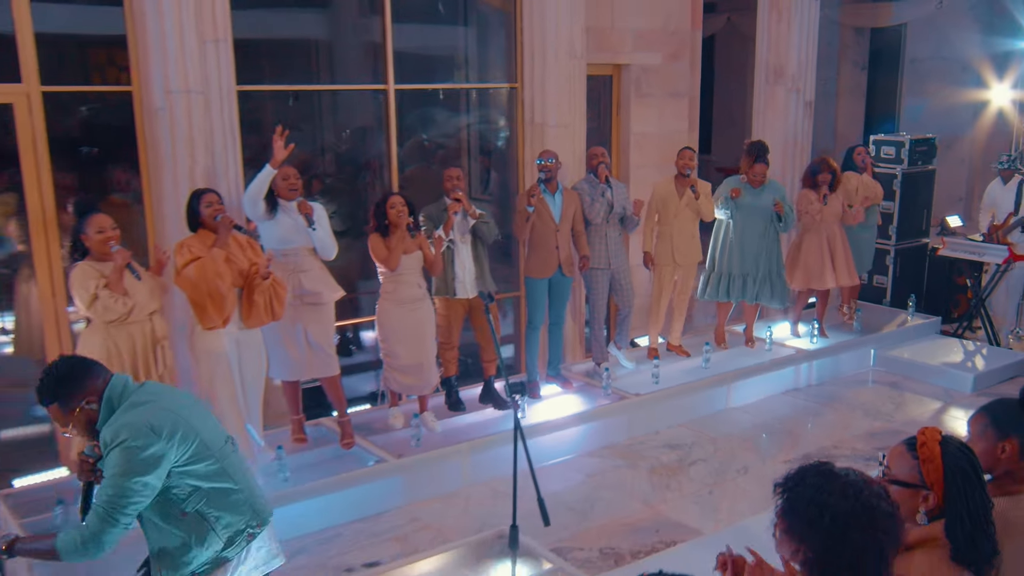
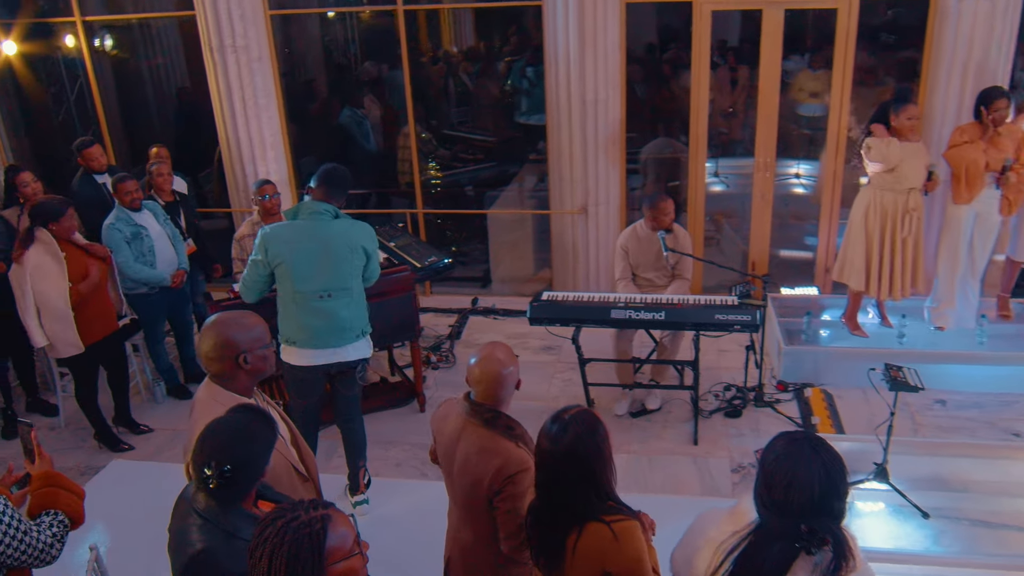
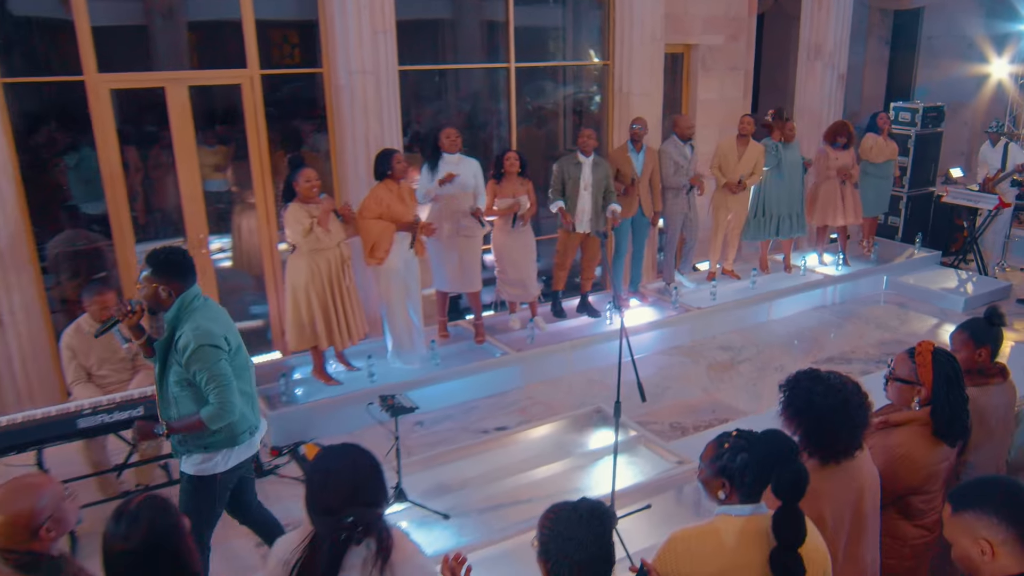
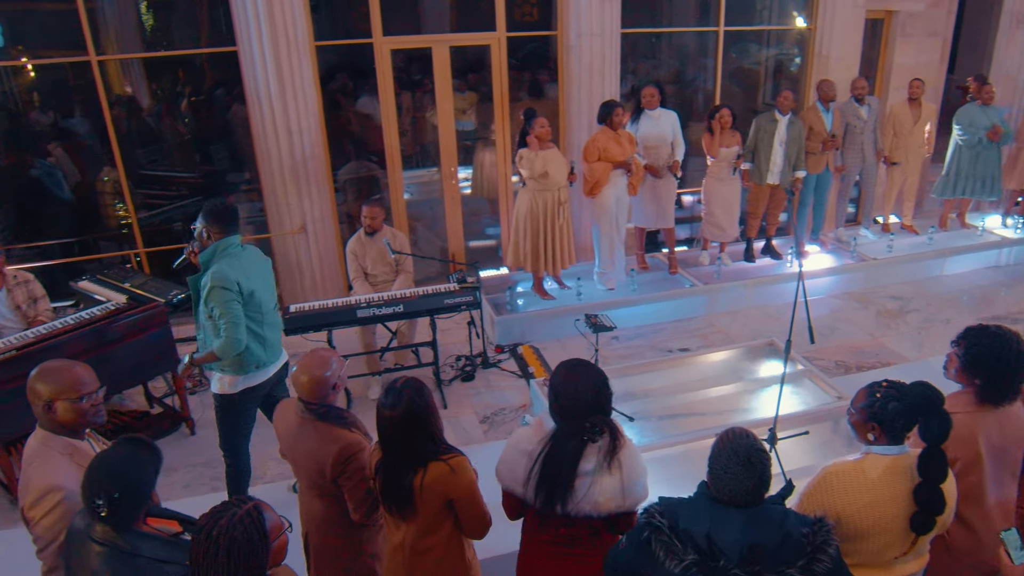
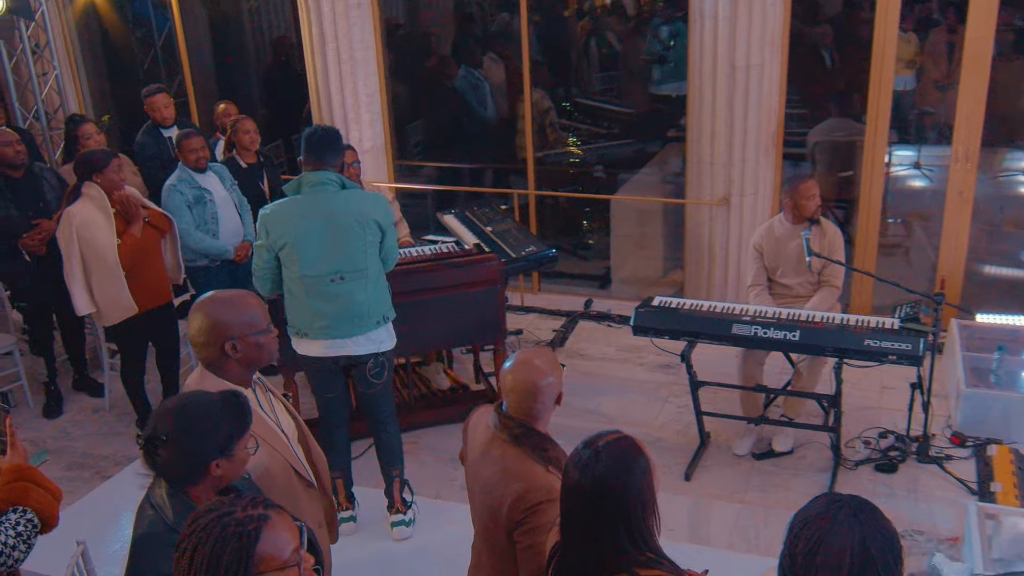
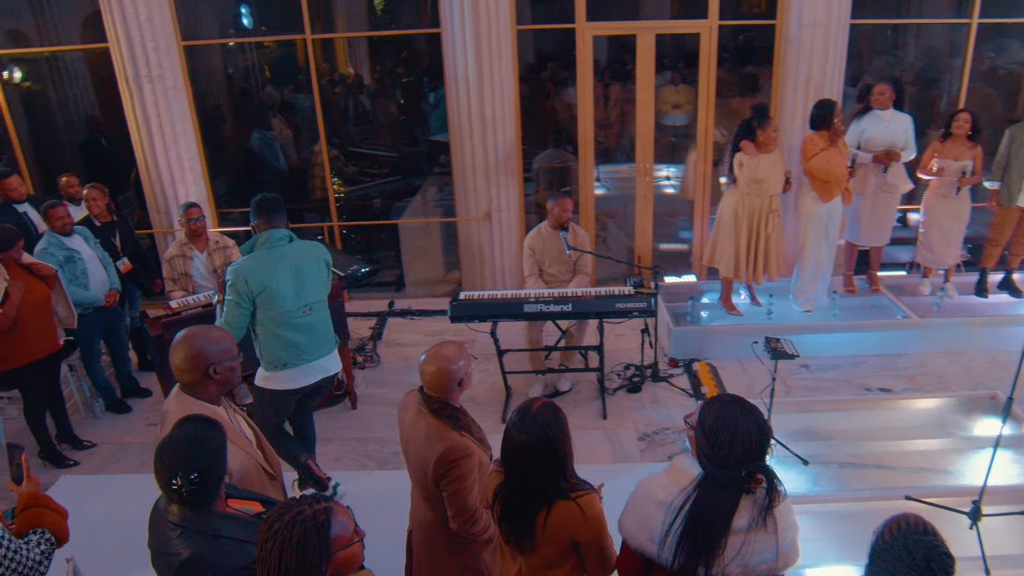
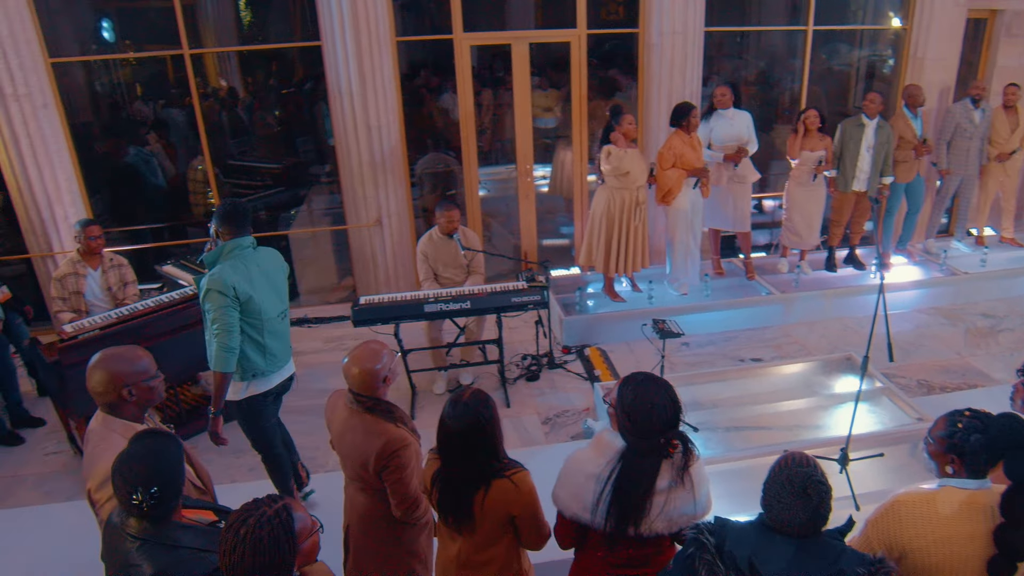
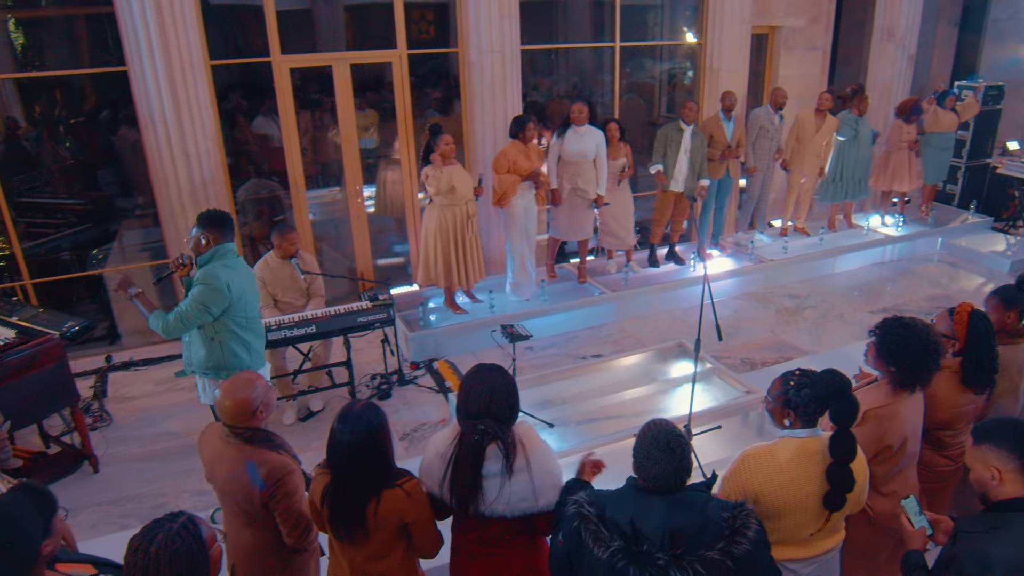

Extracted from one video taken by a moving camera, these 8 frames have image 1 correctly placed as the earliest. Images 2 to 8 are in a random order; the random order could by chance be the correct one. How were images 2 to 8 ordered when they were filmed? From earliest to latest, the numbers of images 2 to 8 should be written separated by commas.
3, 8, 4, 7, 6, 2, 5
